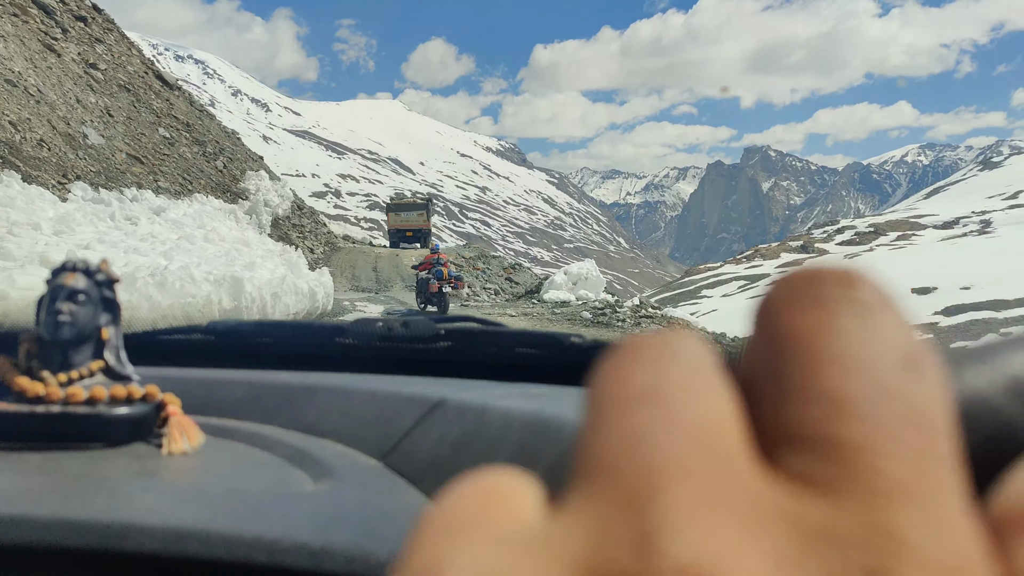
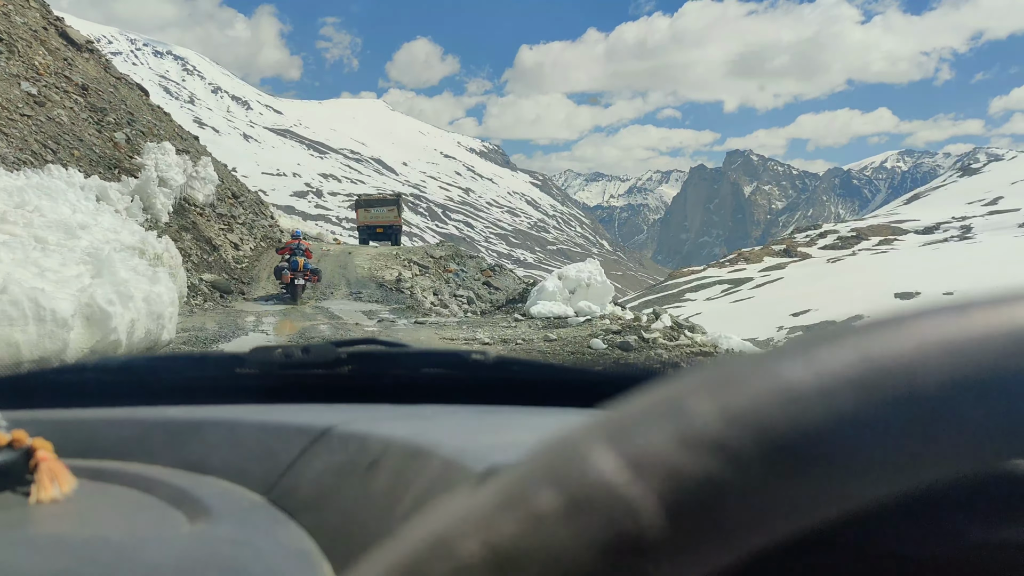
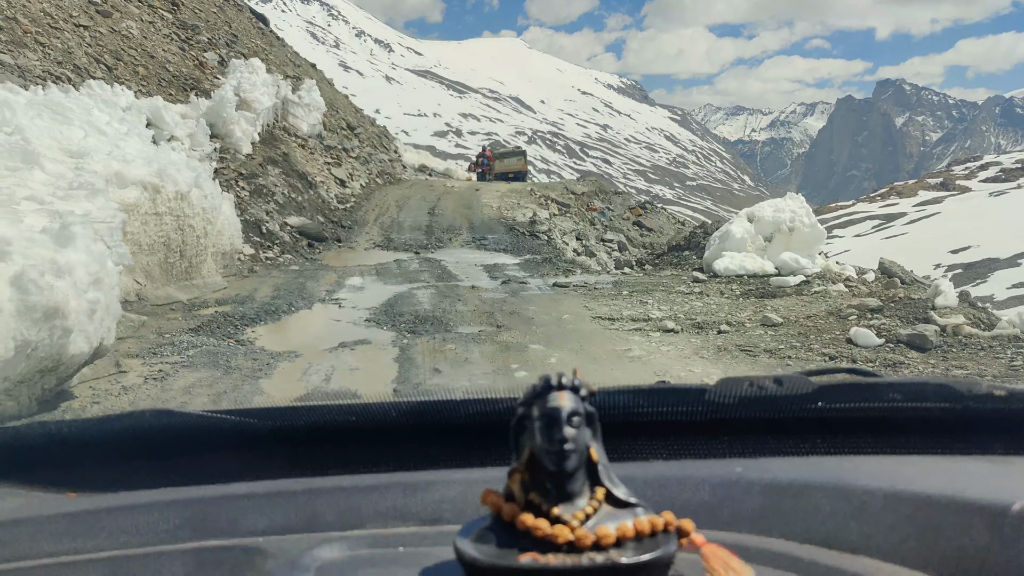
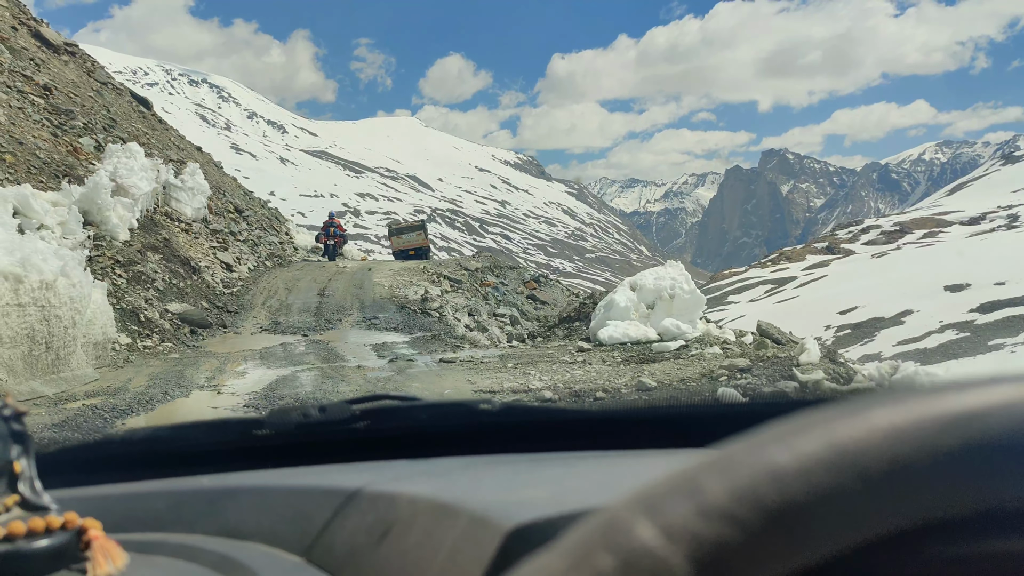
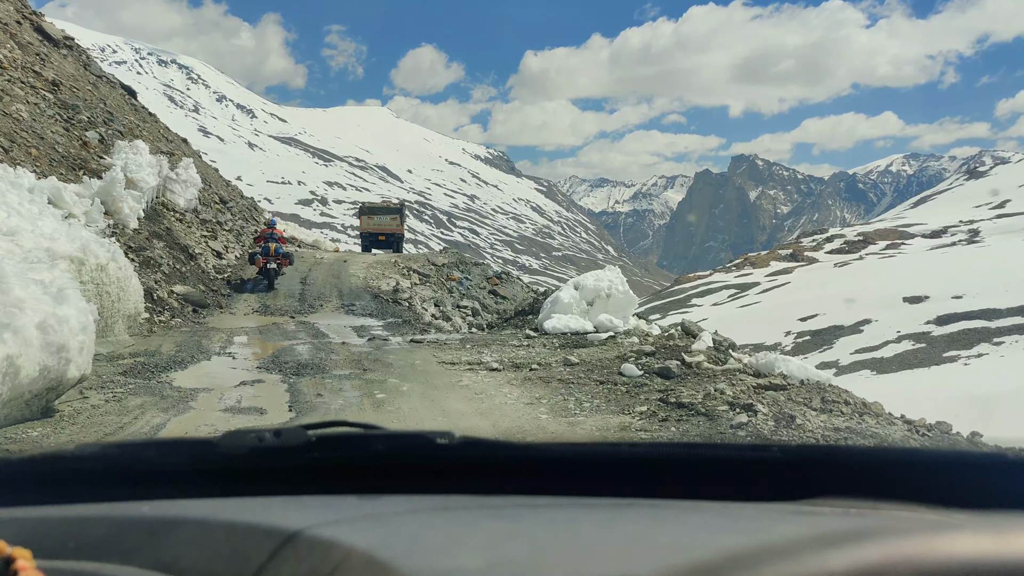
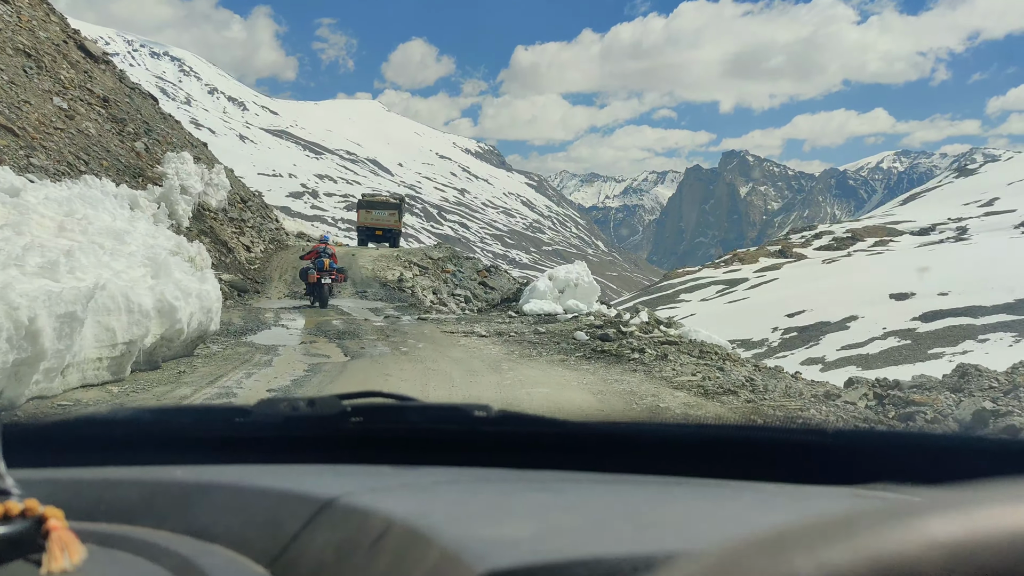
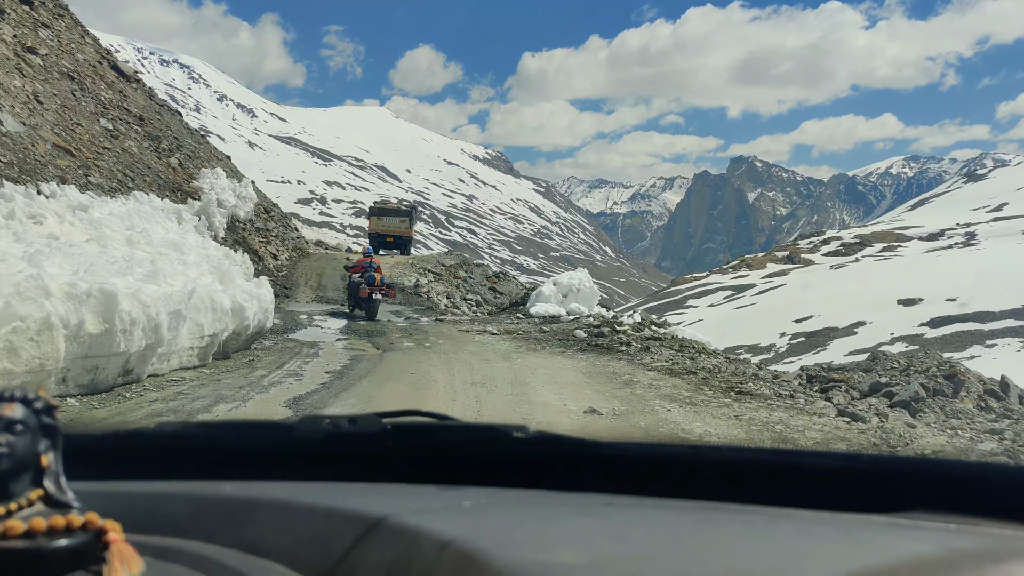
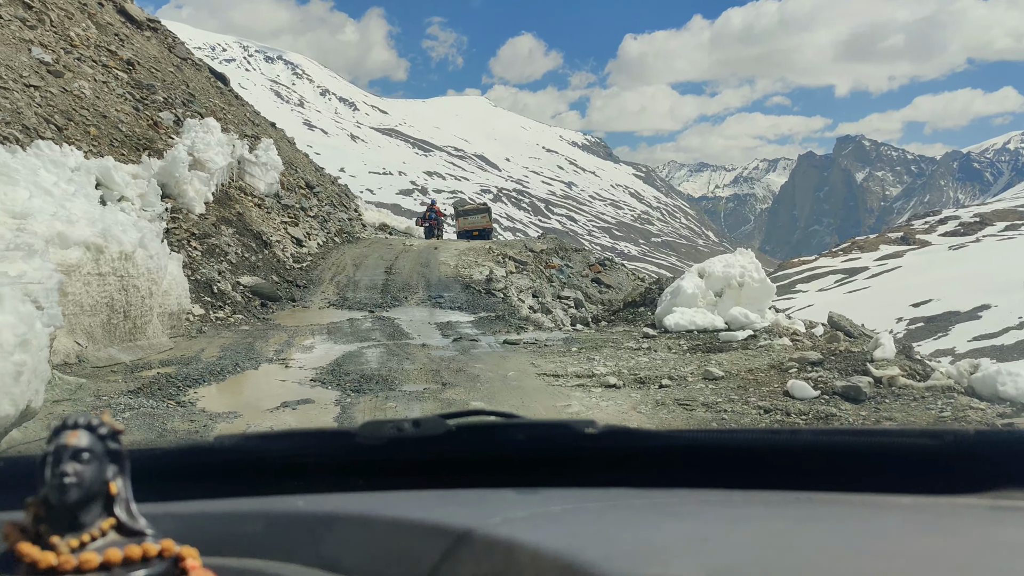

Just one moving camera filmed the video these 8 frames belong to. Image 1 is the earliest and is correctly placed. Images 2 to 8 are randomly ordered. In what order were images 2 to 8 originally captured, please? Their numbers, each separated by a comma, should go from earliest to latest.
7, 6, 2, 5, 4, 8, 3
